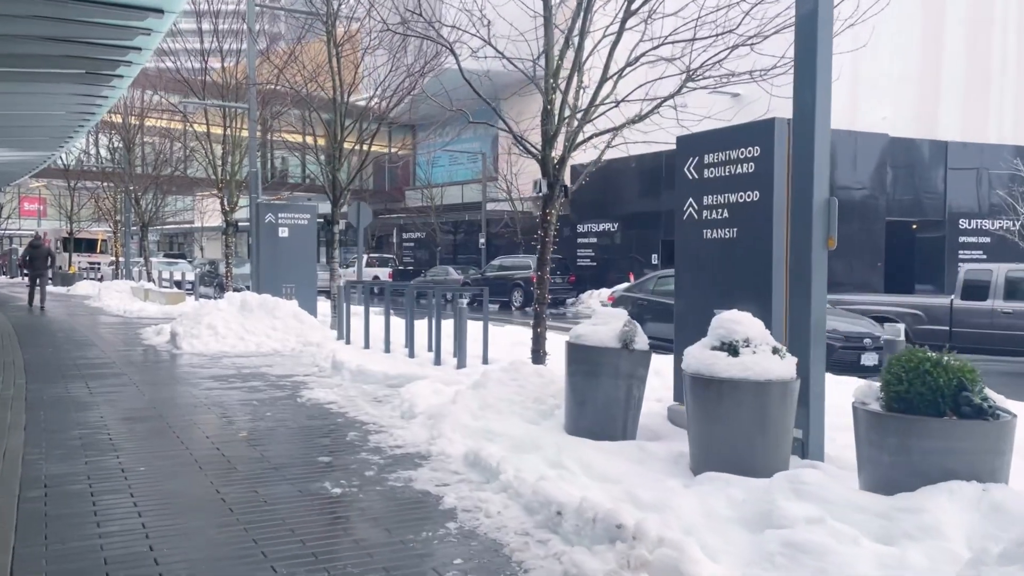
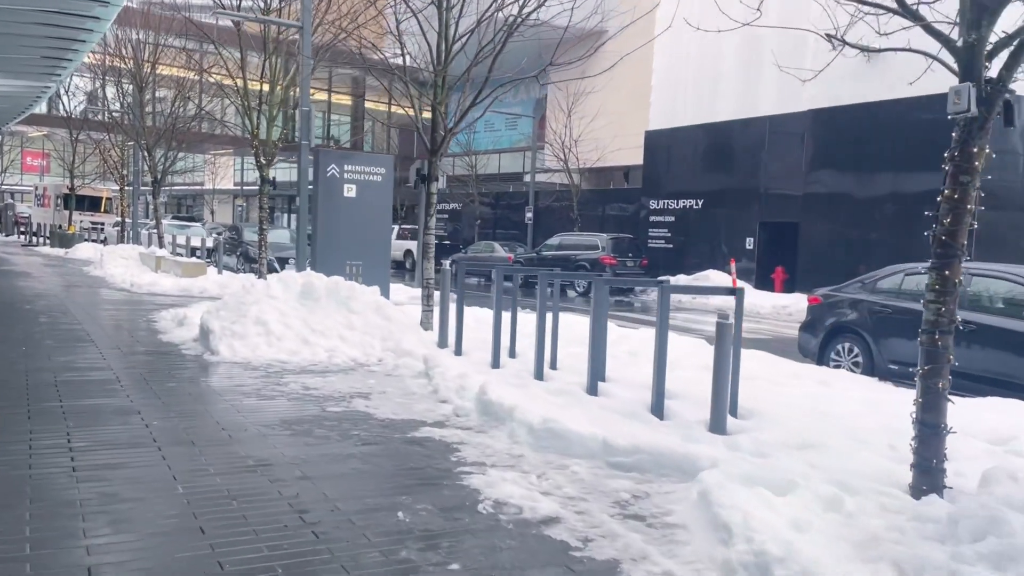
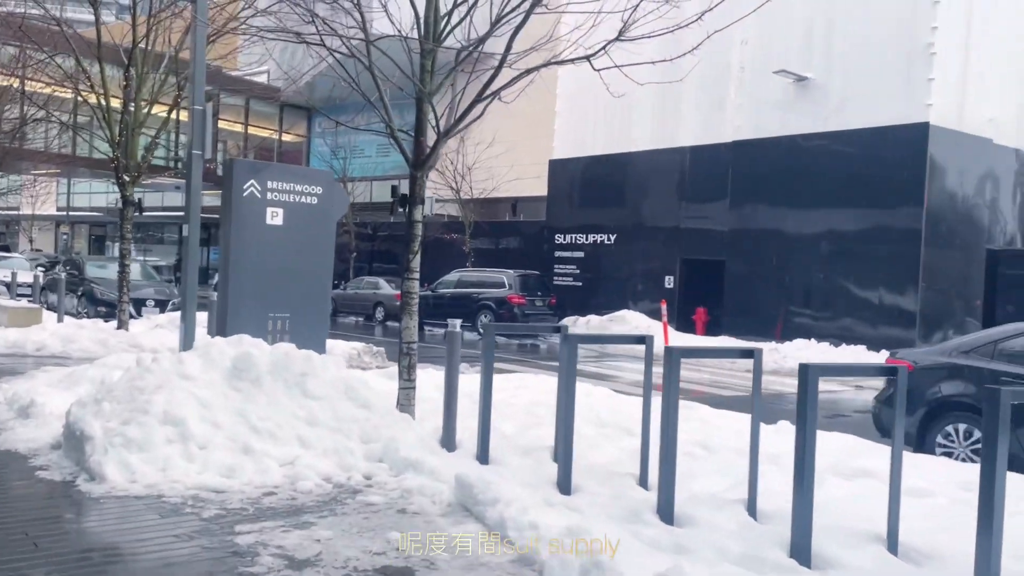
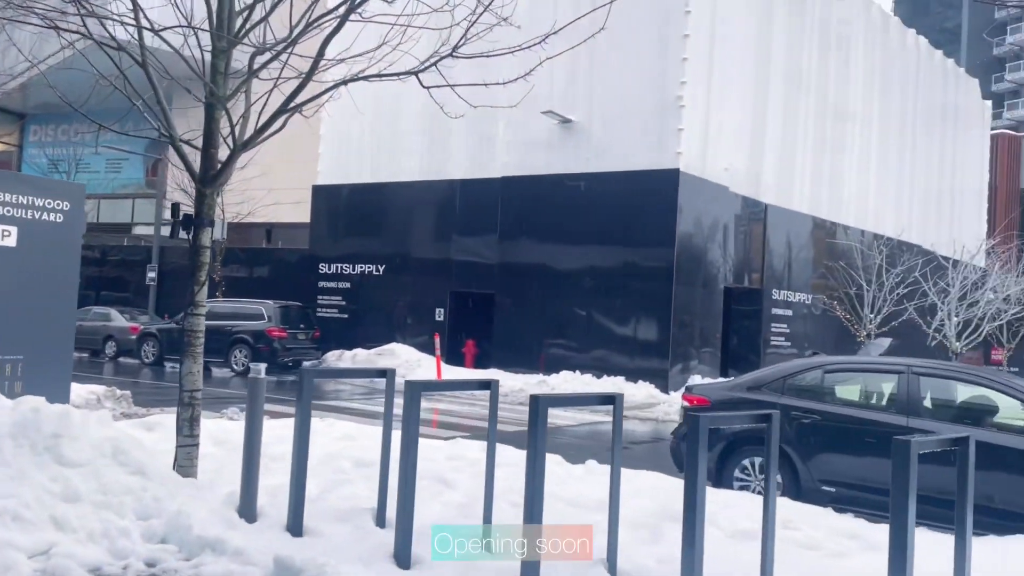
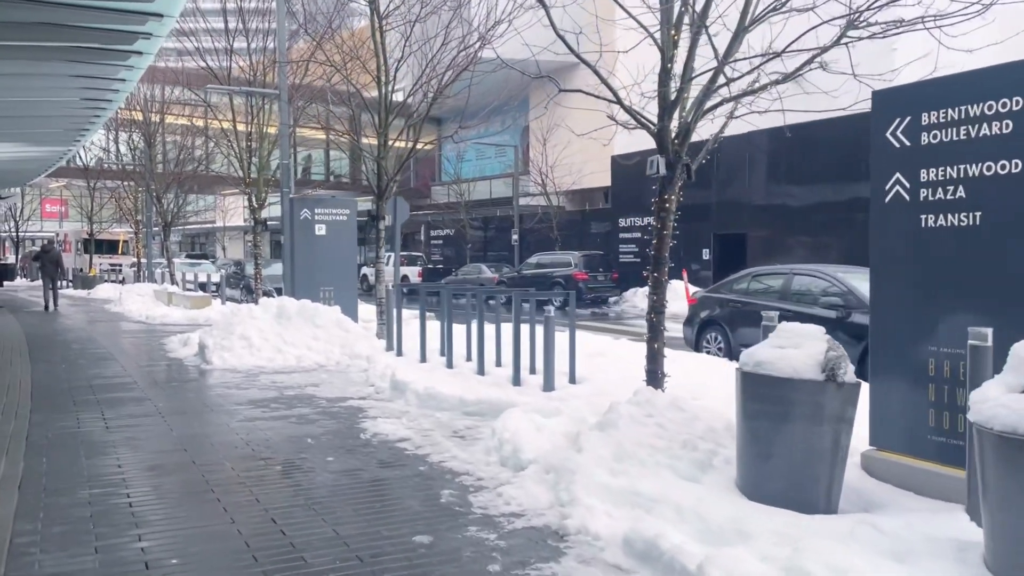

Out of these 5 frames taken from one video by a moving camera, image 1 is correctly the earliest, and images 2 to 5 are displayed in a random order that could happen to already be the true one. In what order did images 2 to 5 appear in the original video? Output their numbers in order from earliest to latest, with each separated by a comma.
5, 2, 3, 4
